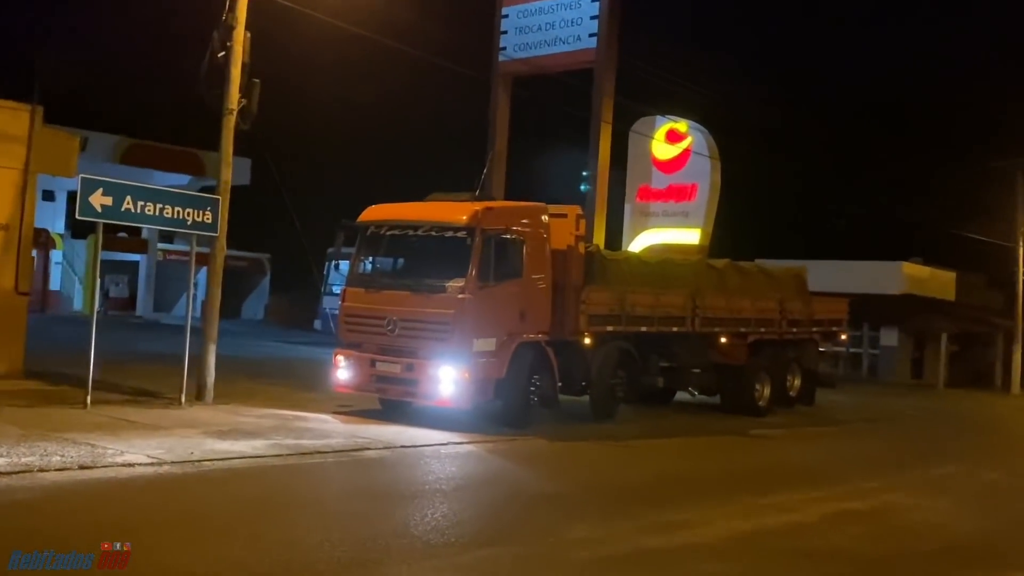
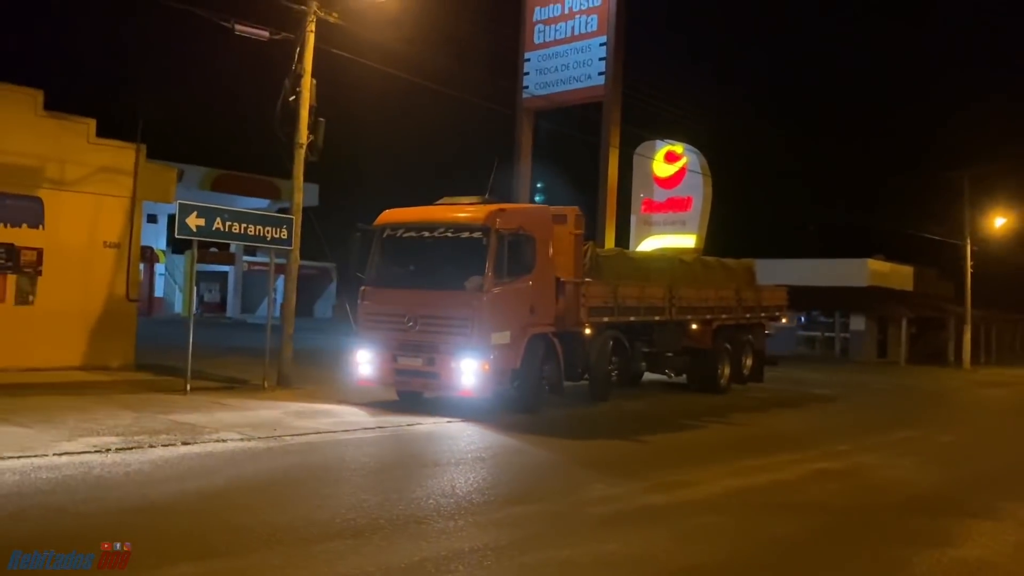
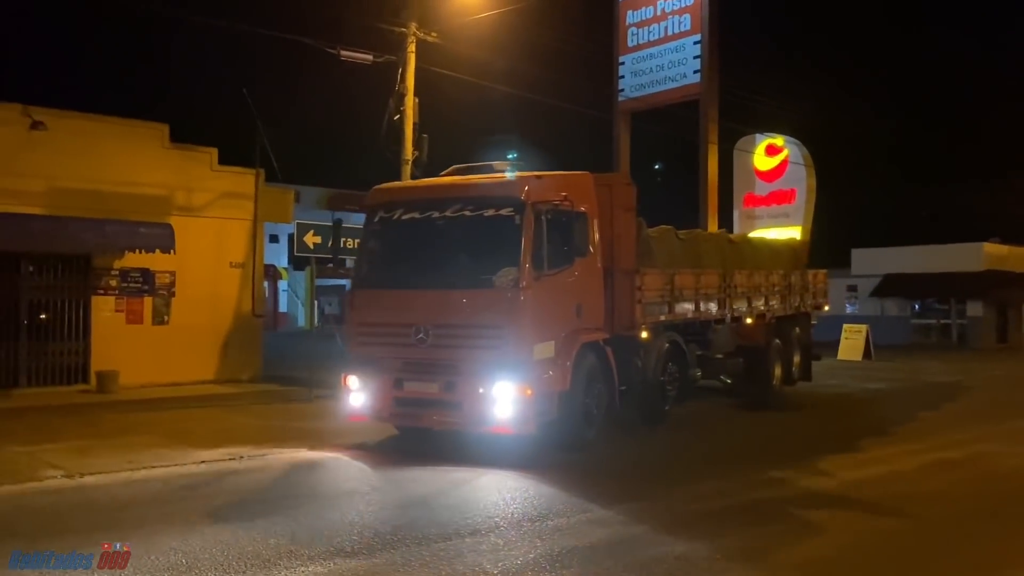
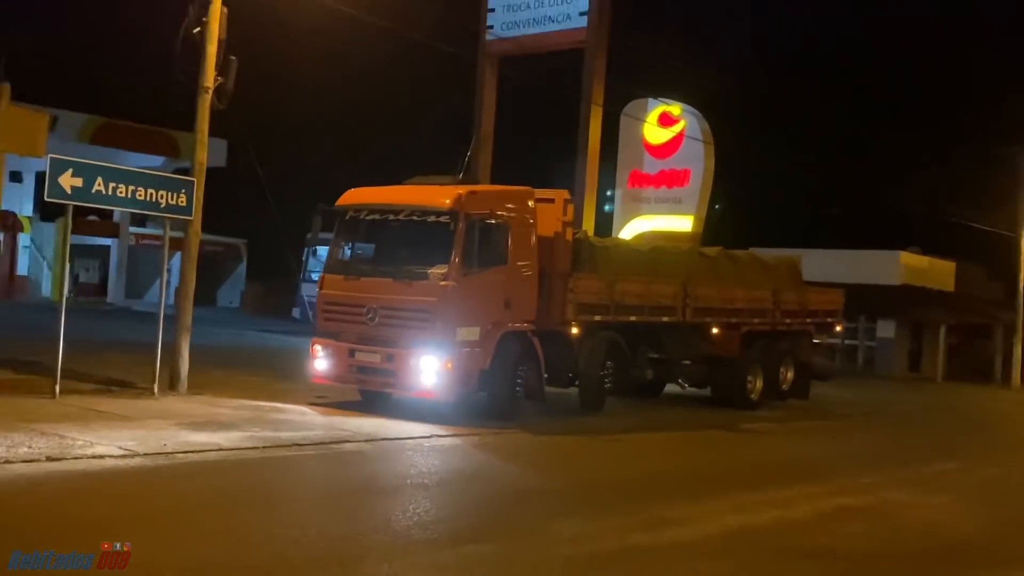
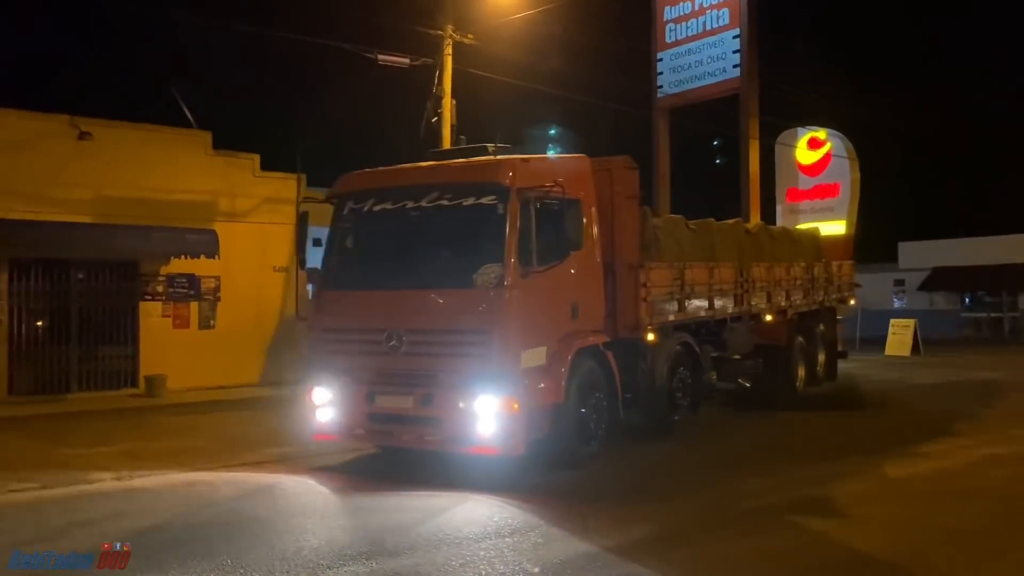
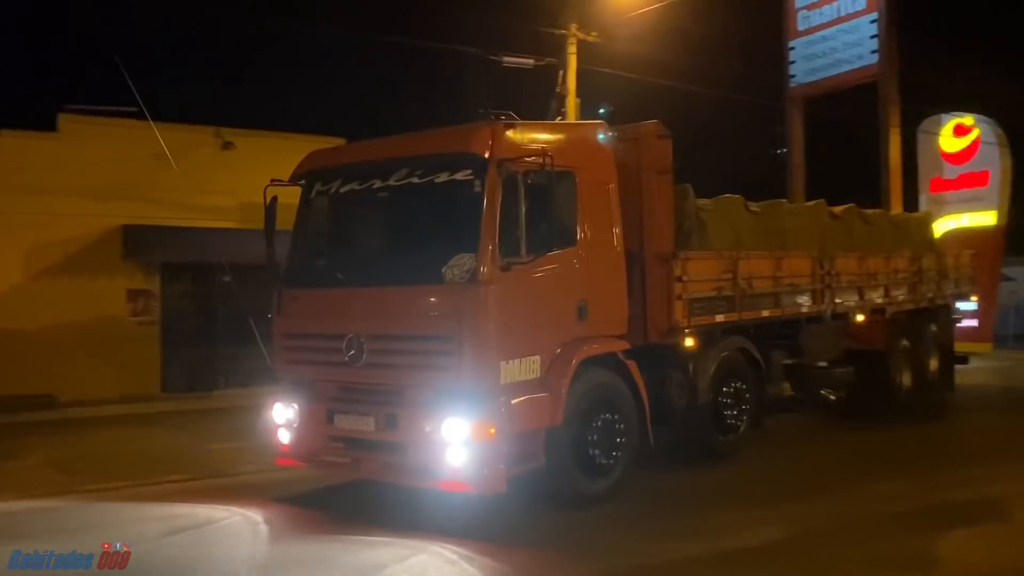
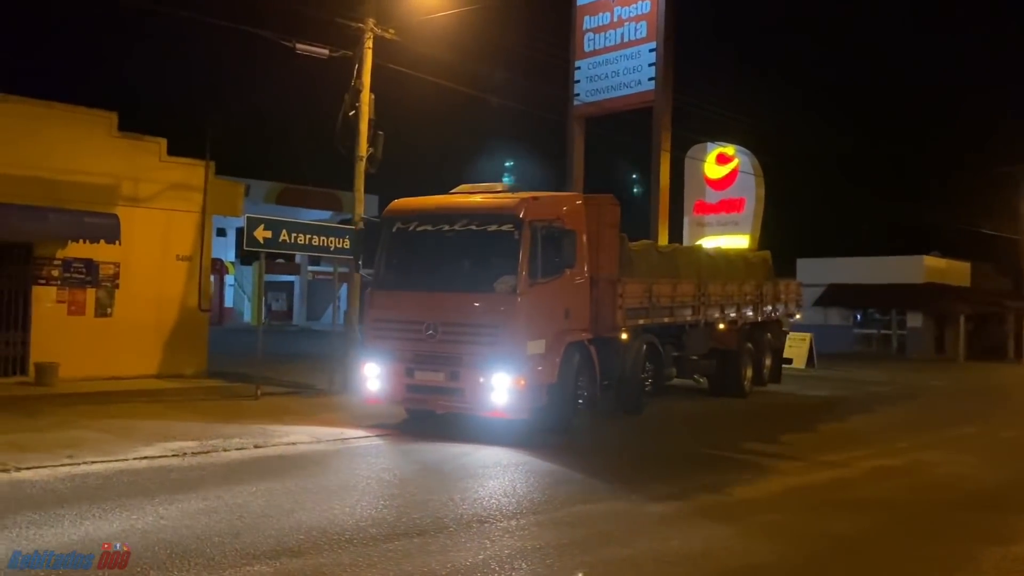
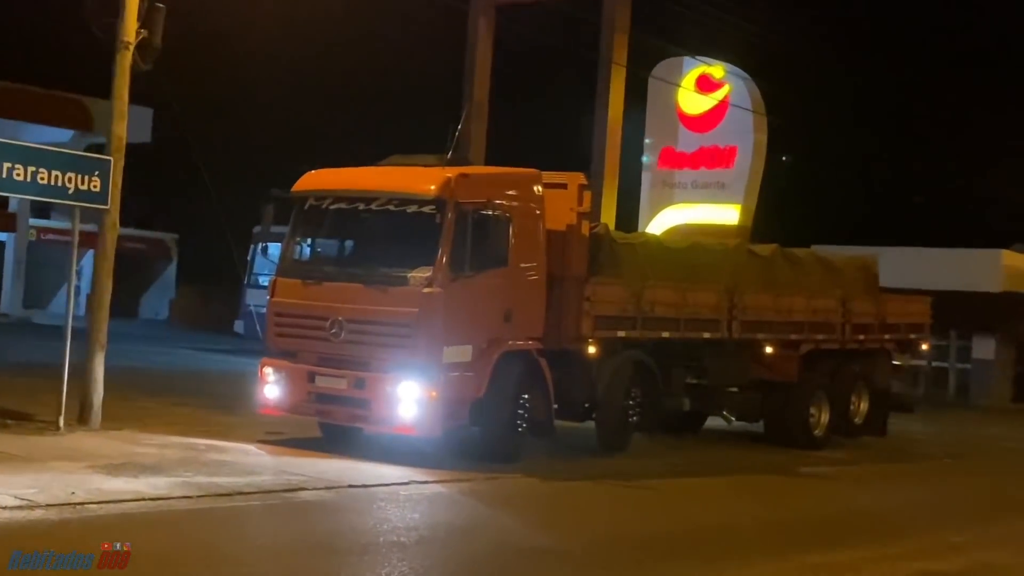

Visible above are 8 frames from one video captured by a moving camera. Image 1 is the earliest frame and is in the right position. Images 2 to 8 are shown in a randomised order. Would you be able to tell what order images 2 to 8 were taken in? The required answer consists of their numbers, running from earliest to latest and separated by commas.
8, 4, 2, 7, 3, 5, 6
